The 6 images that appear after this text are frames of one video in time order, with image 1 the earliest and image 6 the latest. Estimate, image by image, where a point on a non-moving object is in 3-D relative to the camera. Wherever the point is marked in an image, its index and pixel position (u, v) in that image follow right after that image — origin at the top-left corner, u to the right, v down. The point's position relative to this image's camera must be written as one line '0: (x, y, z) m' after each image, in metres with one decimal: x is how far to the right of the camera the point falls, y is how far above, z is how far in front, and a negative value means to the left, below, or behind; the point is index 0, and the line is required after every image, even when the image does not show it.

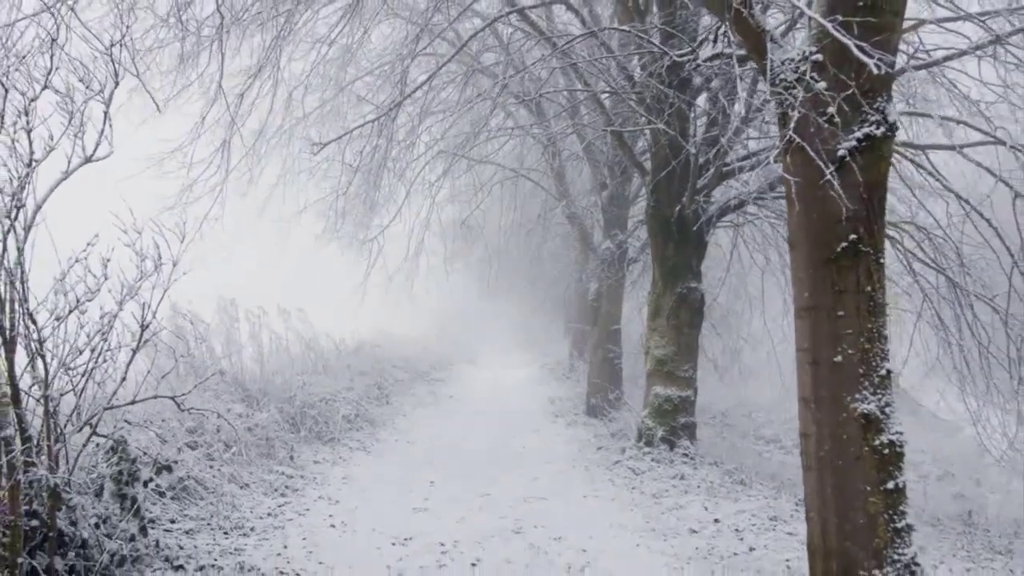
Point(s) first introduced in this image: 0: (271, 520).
0: (-1.8, -1.8, +5.1) m
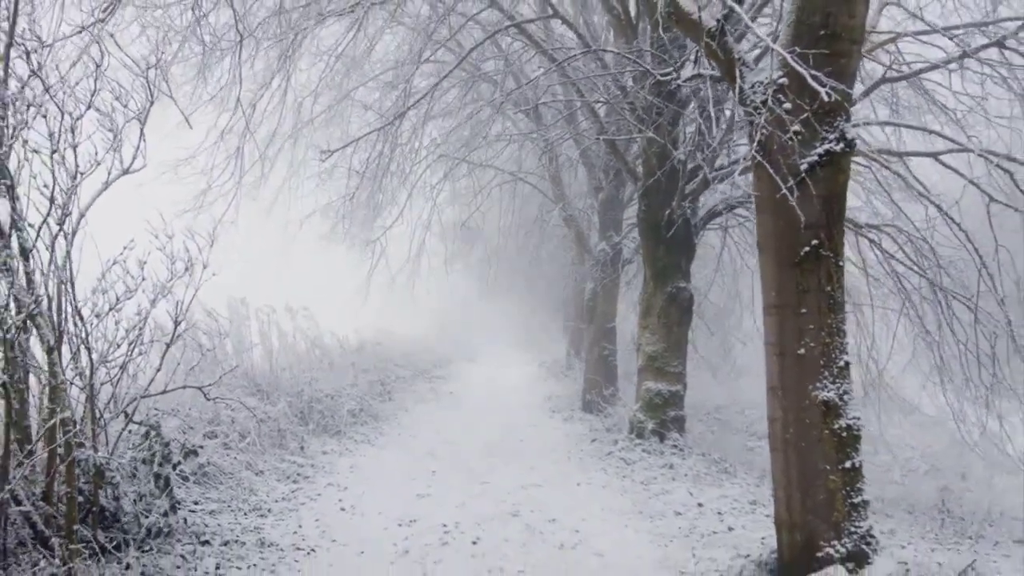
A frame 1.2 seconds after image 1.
0: (-1.8, -1.8, +5.5) m
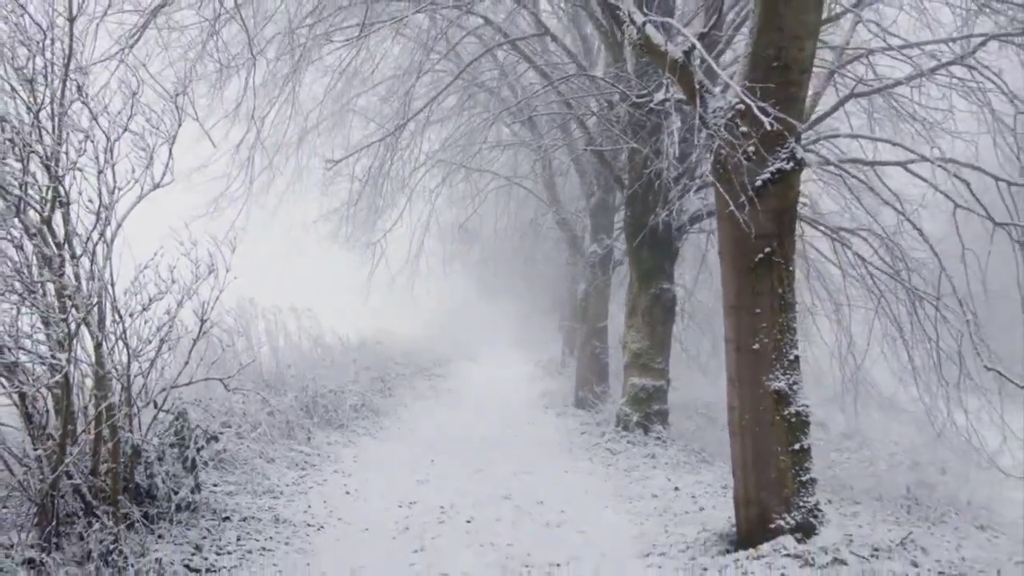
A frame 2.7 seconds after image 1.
0: (-1.9, -1.8, +5.9) m
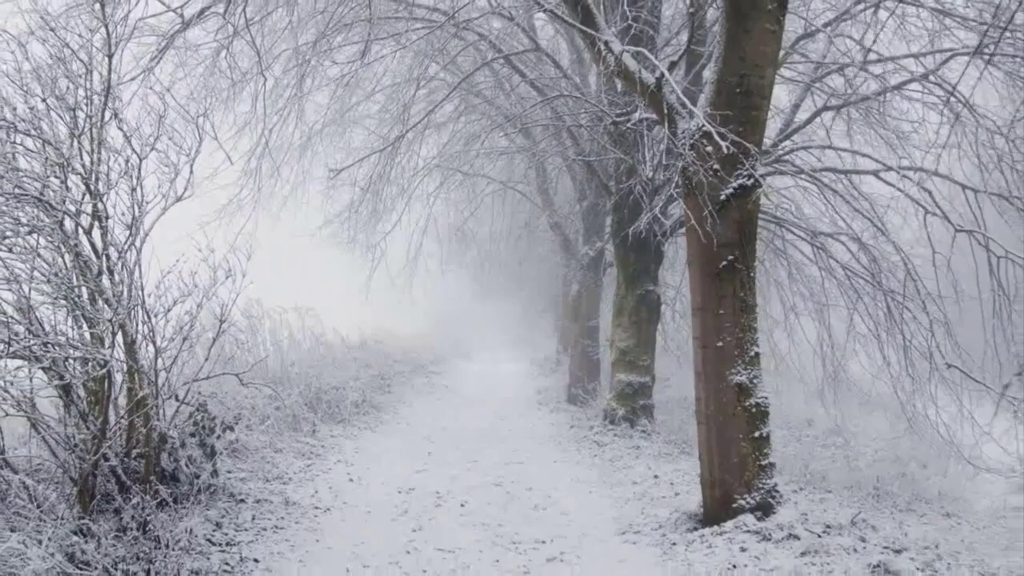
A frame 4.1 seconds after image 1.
0: (-2.0, -1.8, +6.4) m
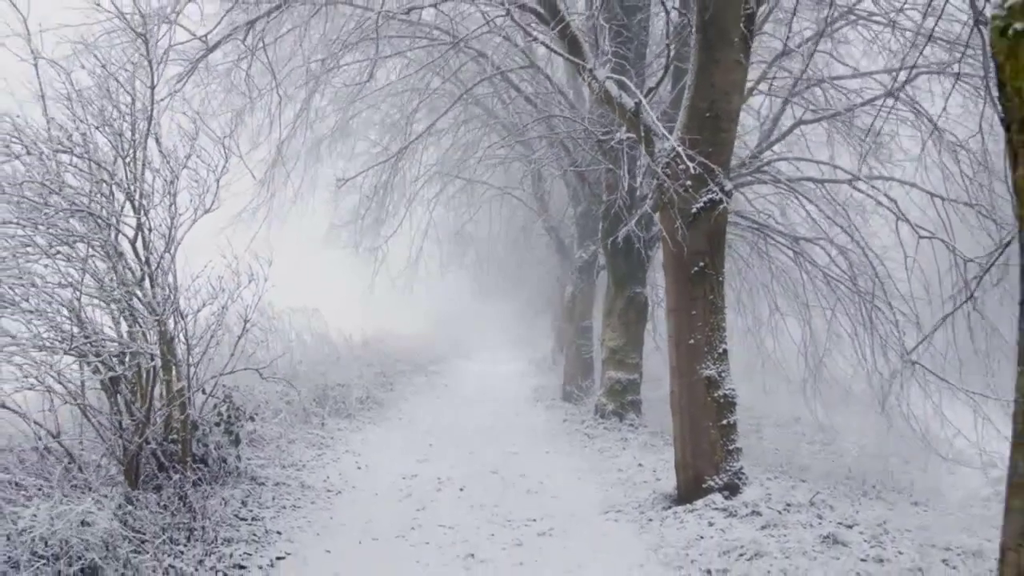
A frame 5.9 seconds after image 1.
0: (-2.1, -1.8, +7.0) m
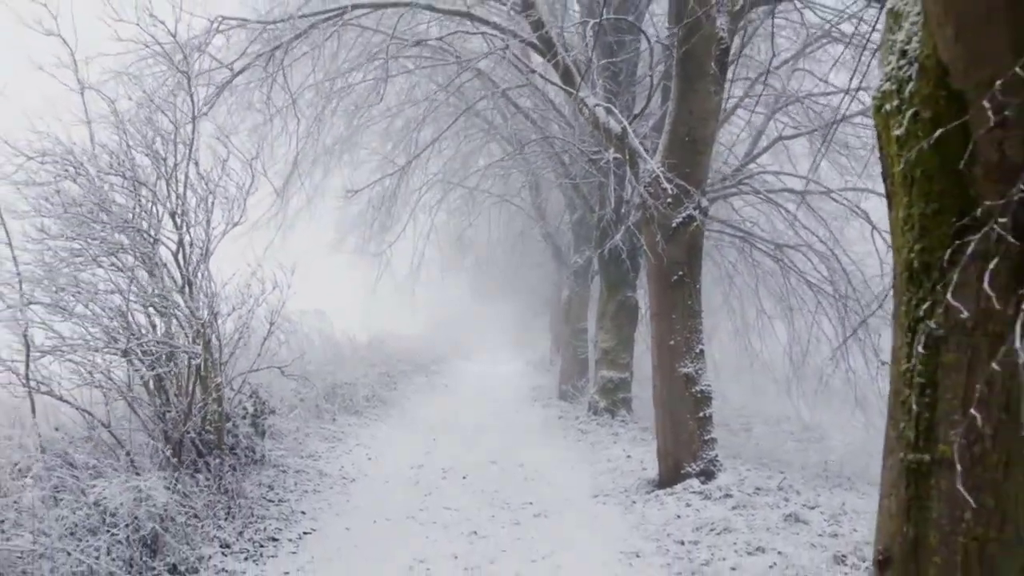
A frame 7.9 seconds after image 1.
0: (-2.1, -1.9, +7.6) m
